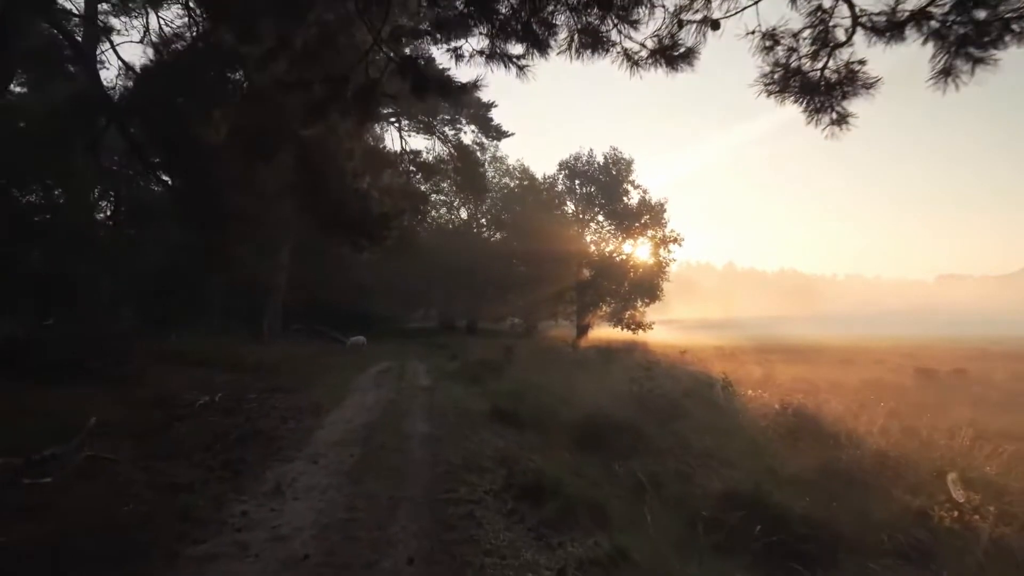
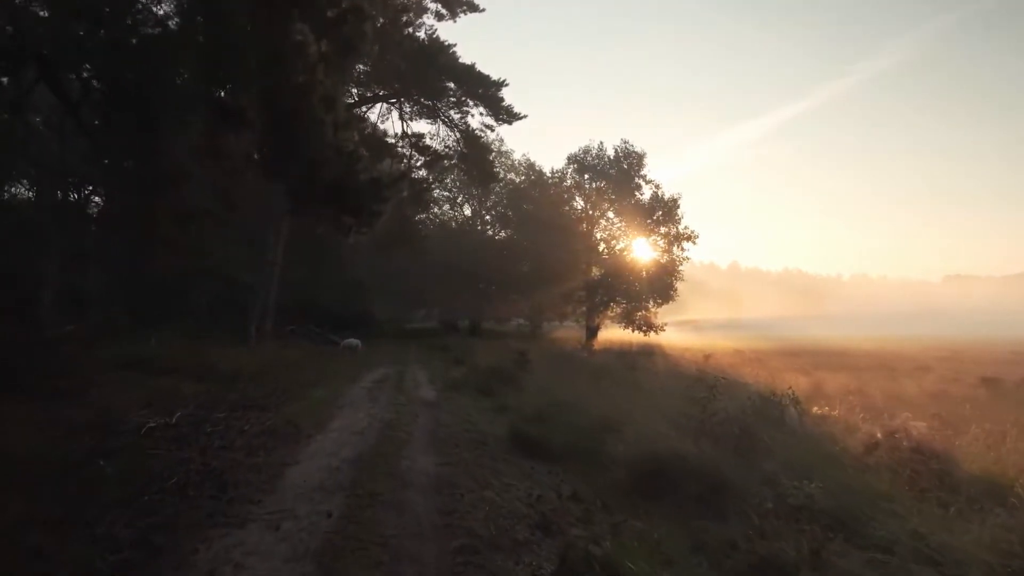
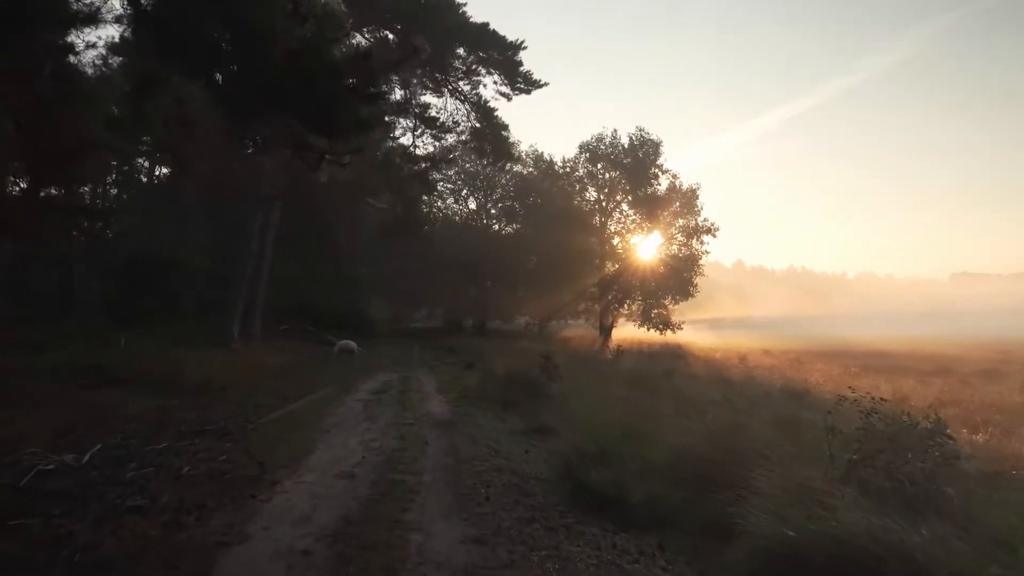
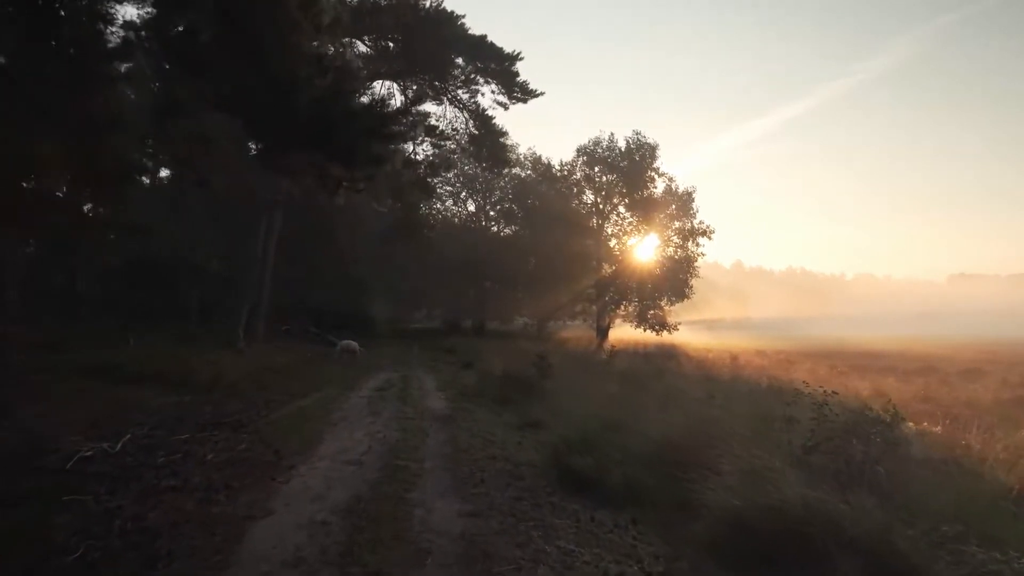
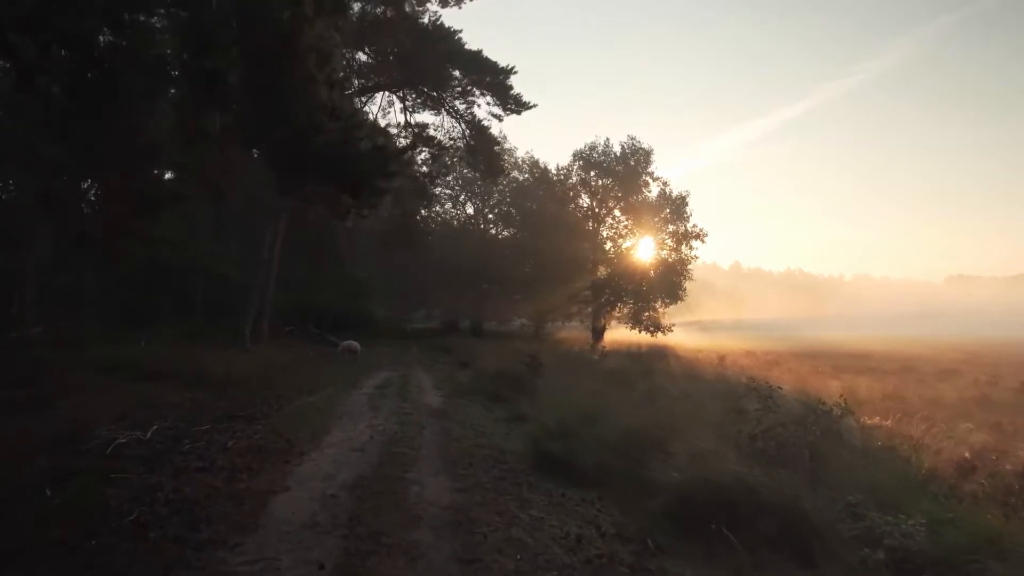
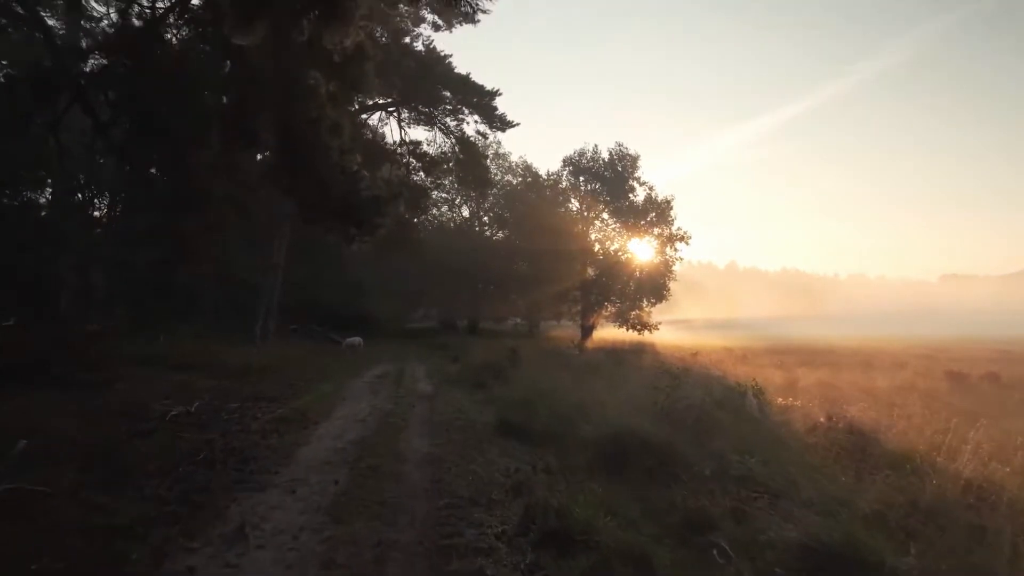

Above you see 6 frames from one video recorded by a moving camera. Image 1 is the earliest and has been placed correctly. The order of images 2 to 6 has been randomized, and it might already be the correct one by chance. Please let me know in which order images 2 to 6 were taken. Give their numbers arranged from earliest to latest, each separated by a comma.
6, 2, 5, 4, 3
